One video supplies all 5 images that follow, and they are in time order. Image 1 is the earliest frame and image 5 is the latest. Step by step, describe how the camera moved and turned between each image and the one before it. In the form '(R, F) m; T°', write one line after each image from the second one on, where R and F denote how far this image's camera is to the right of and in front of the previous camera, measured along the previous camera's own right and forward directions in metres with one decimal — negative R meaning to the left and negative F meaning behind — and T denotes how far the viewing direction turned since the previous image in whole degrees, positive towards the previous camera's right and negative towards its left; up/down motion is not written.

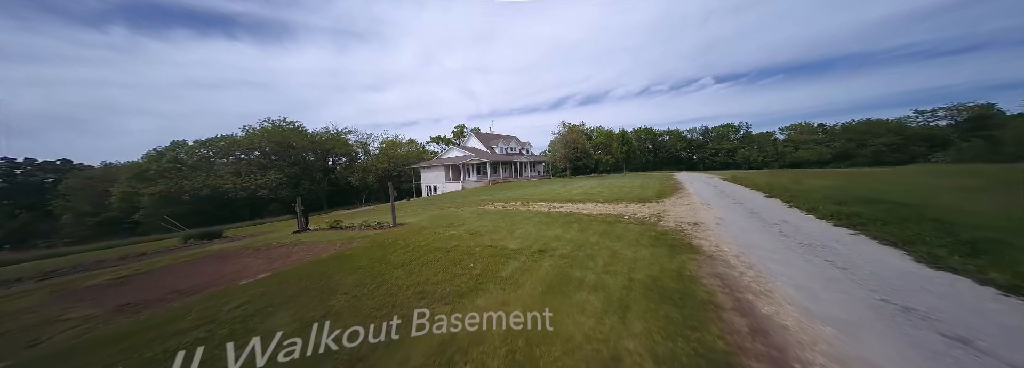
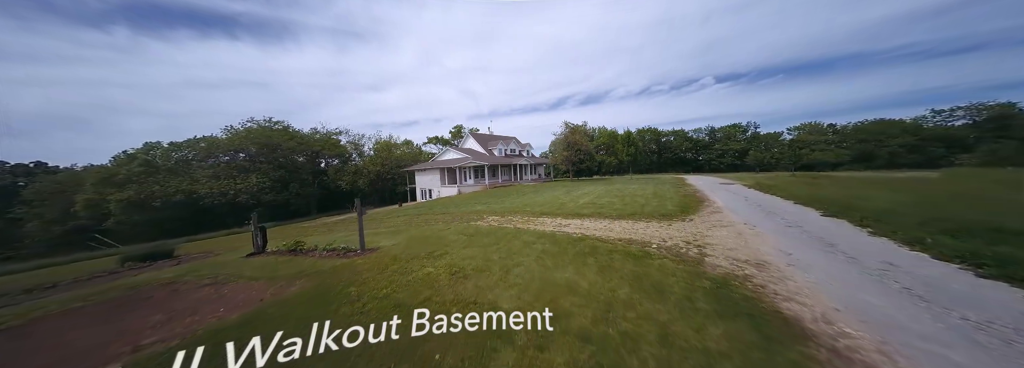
(+0.1, +1.3) m; 0°
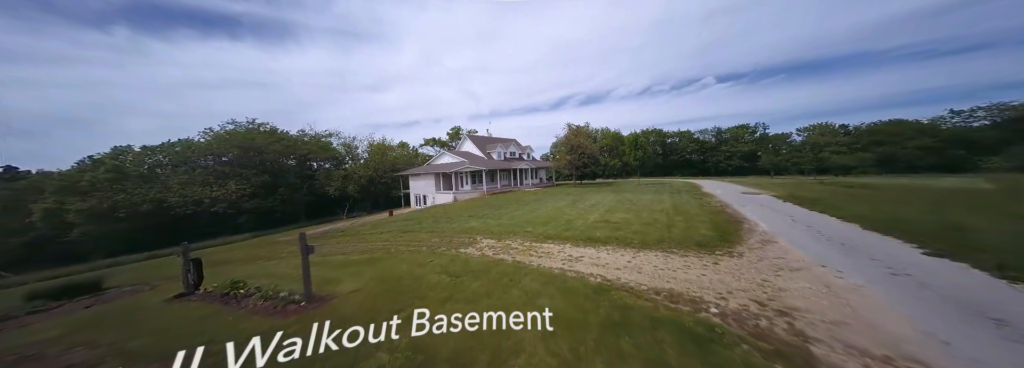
(0.0, +1.4) m; 0°
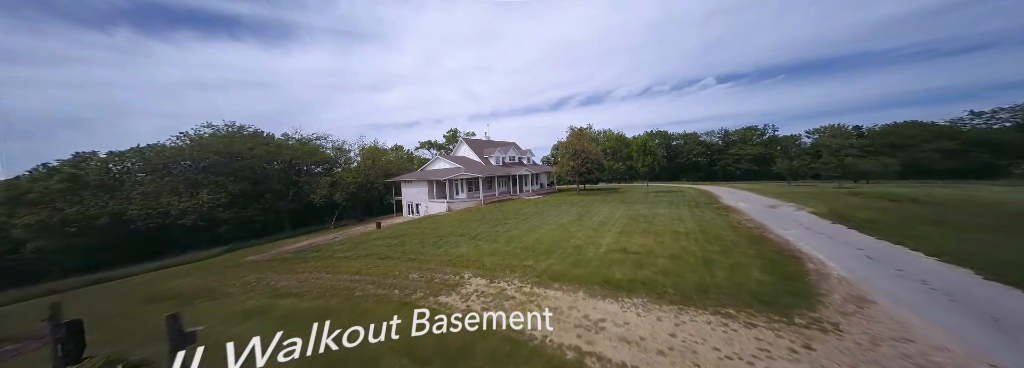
(+0.1, +1.4) m; 0°
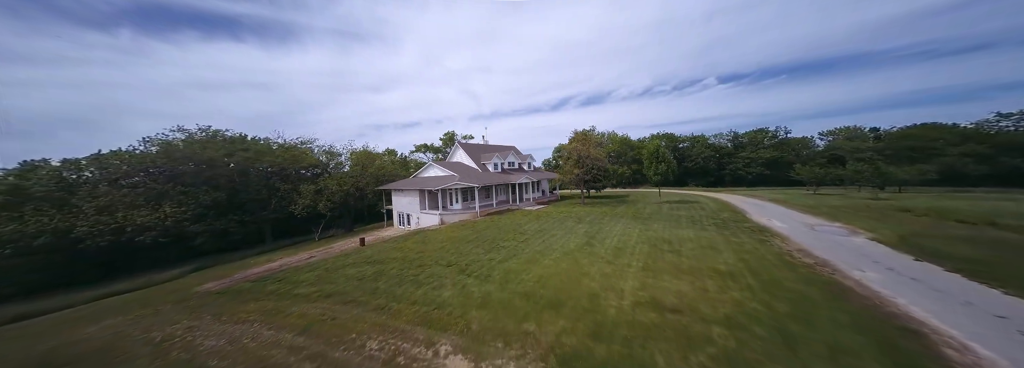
(+0.1, +1.6) m; 0°
